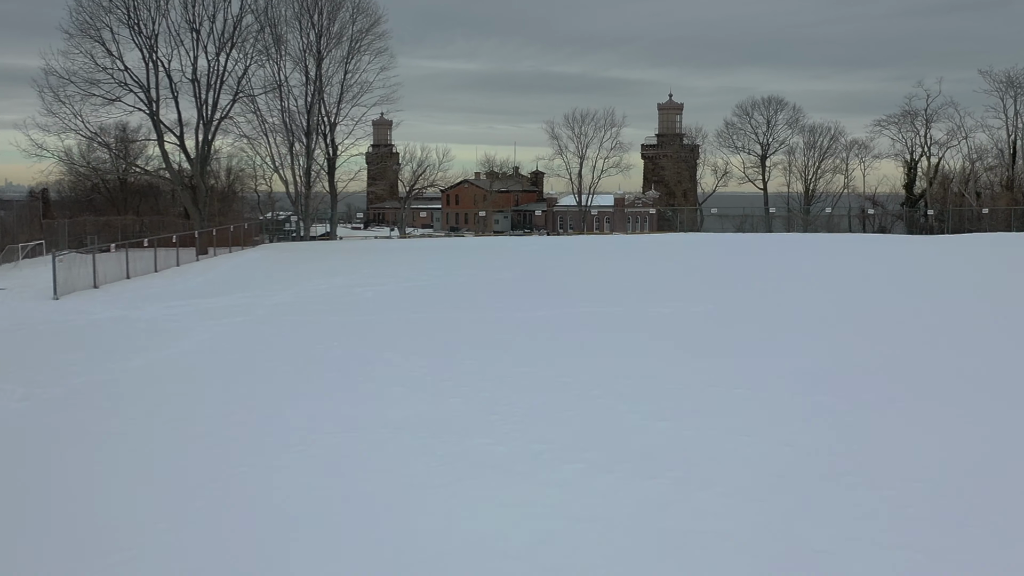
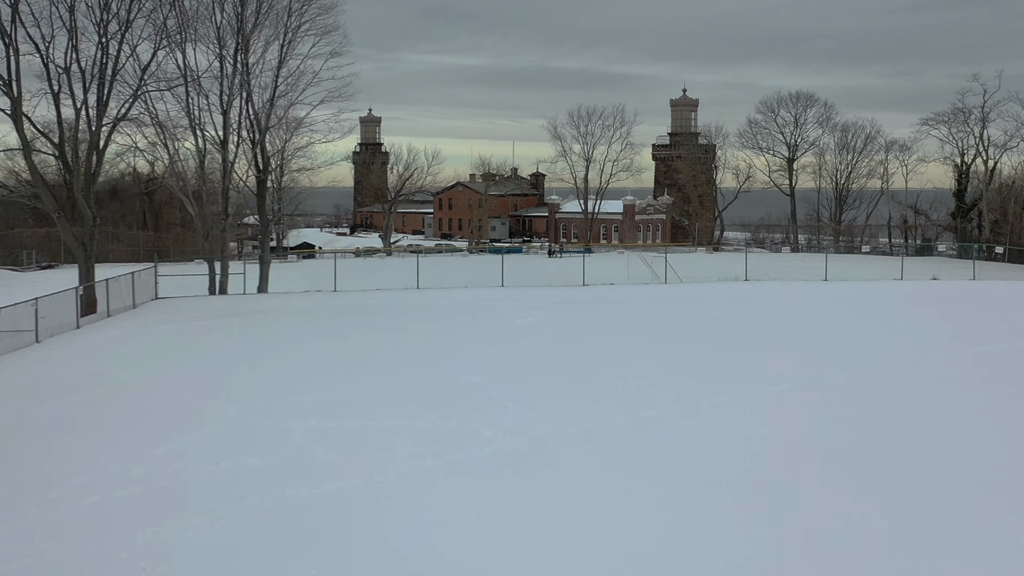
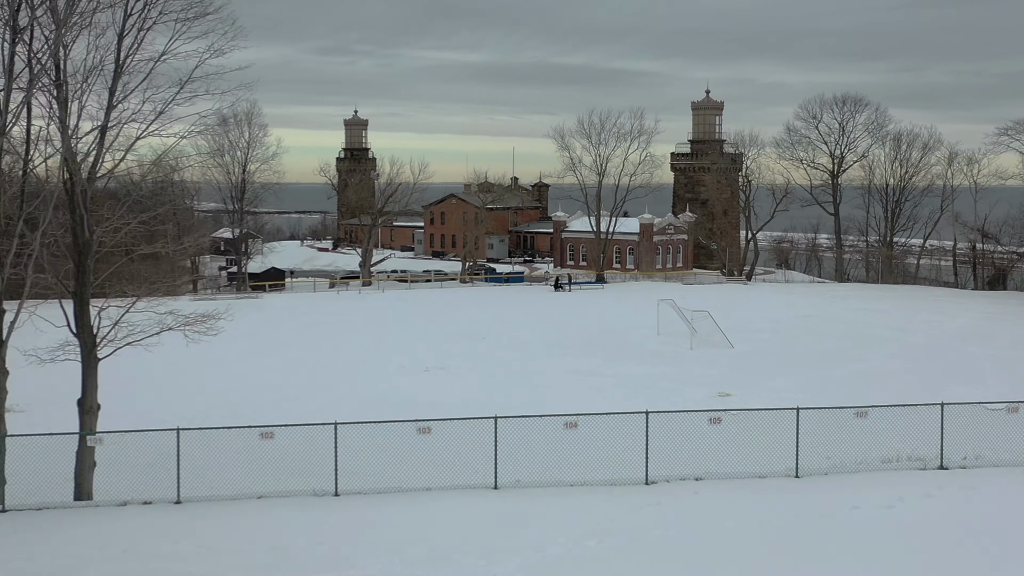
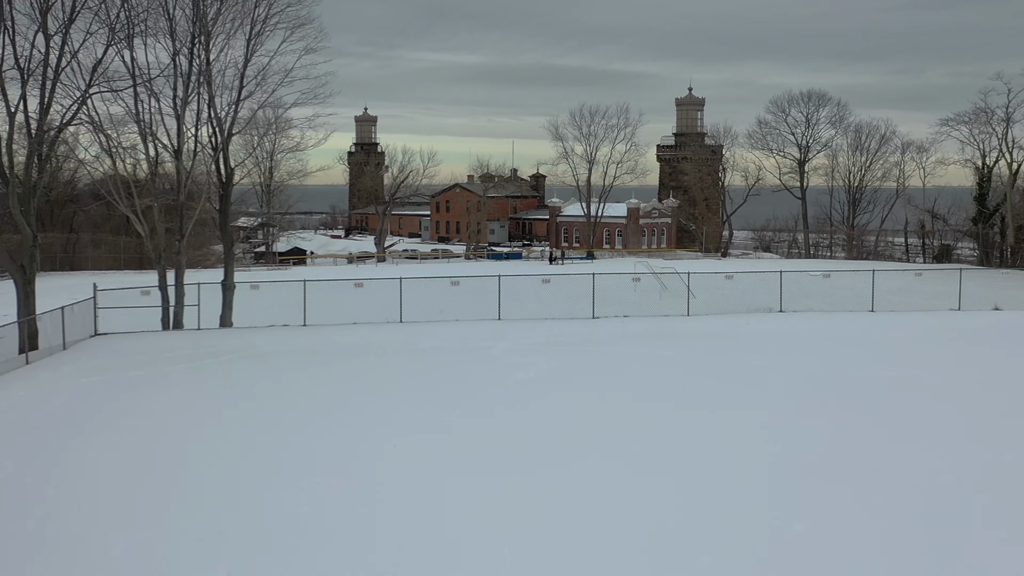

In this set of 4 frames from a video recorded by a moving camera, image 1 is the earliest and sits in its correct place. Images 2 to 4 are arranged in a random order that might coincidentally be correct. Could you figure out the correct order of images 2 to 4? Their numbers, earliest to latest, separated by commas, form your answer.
2, 4, 3
